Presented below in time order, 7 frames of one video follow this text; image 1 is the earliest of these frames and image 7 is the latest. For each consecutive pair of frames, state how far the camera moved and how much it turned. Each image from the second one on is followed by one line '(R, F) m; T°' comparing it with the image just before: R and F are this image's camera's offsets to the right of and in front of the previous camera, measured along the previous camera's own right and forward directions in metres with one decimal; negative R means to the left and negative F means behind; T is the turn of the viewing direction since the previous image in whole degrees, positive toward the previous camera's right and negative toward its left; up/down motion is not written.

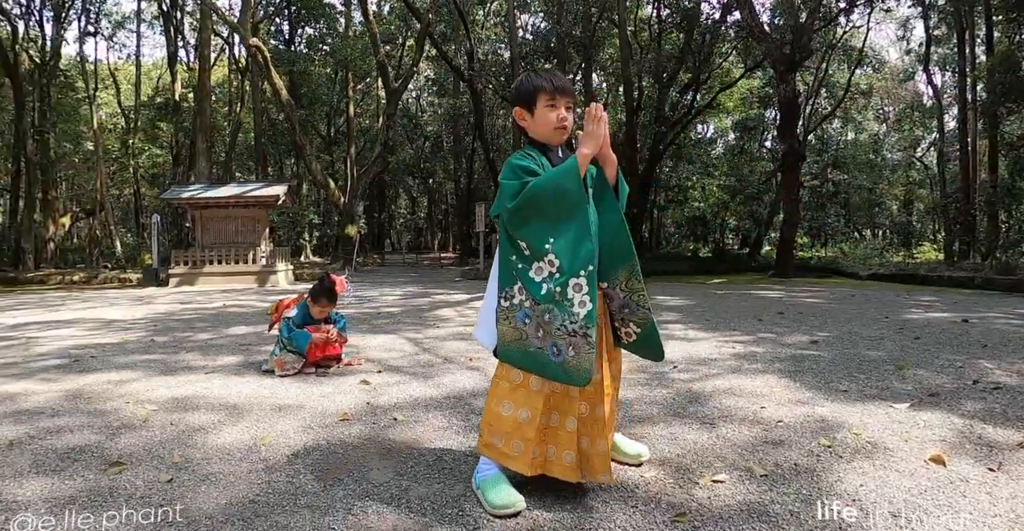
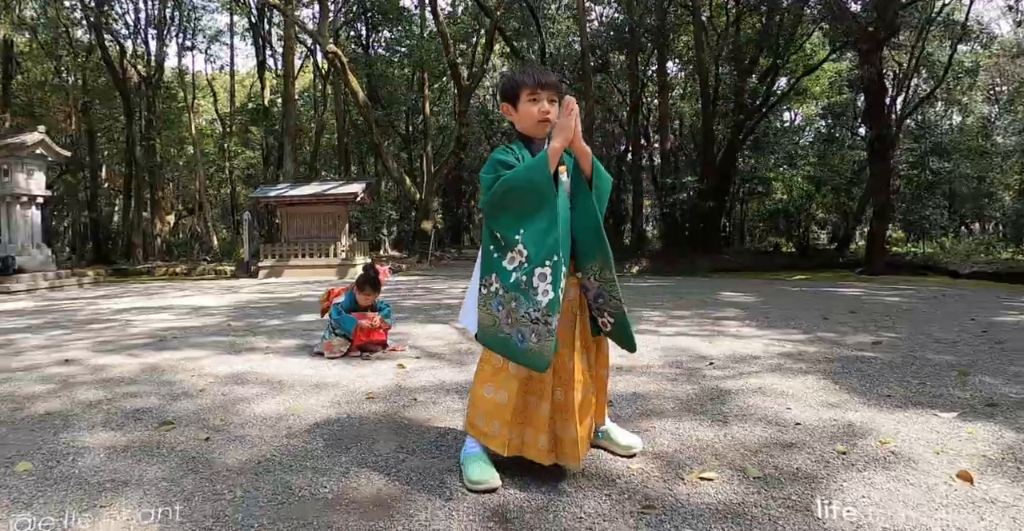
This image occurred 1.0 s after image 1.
(+0.6, 0.0) m; -9°
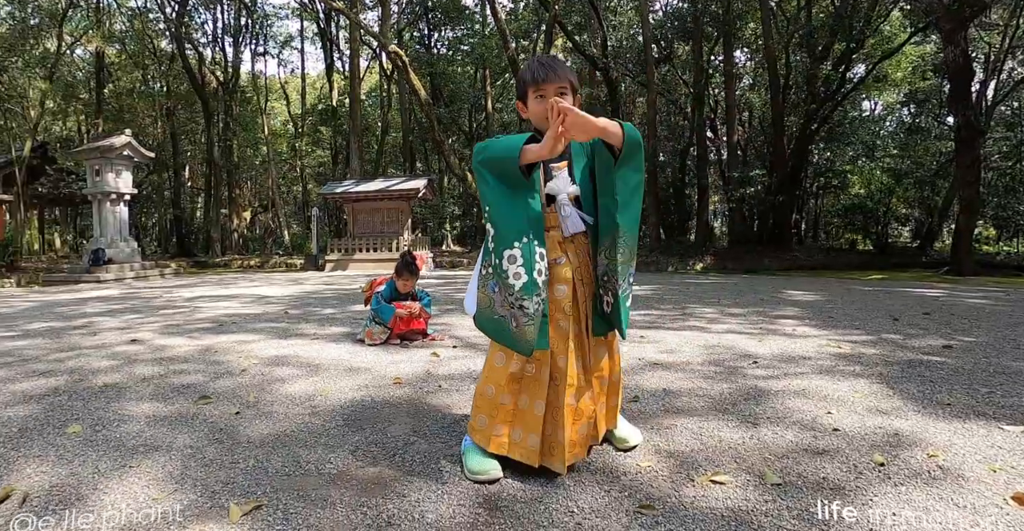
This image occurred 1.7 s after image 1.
(+0.3, +0.1) m; -7°
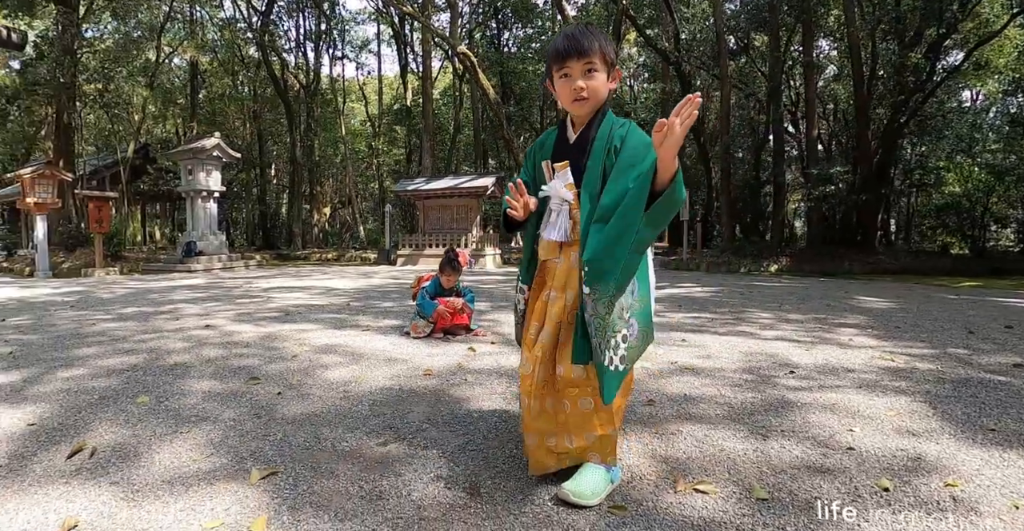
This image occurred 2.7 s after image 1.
(+0.5, -0.1) m; -9°
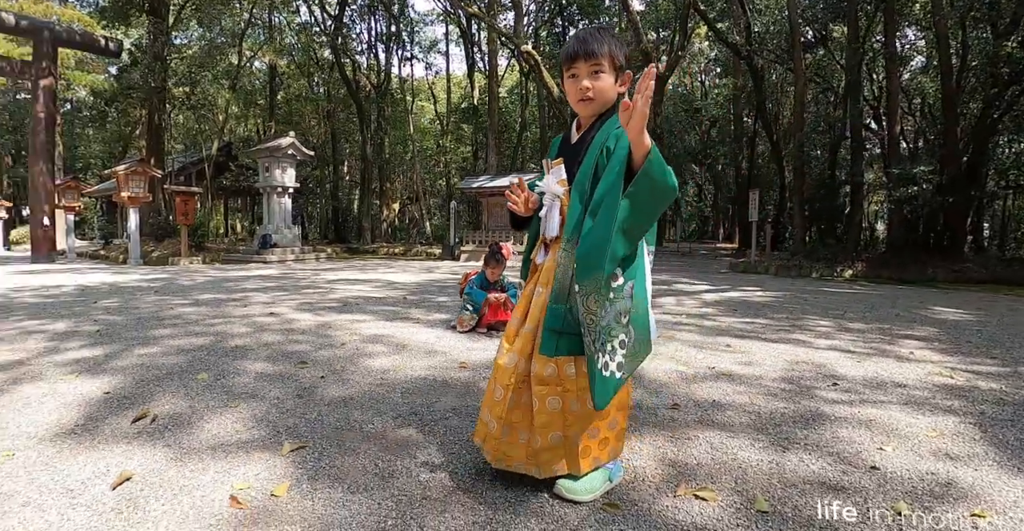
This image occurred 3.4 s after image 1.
(+0.3, -0.1) m; -7°
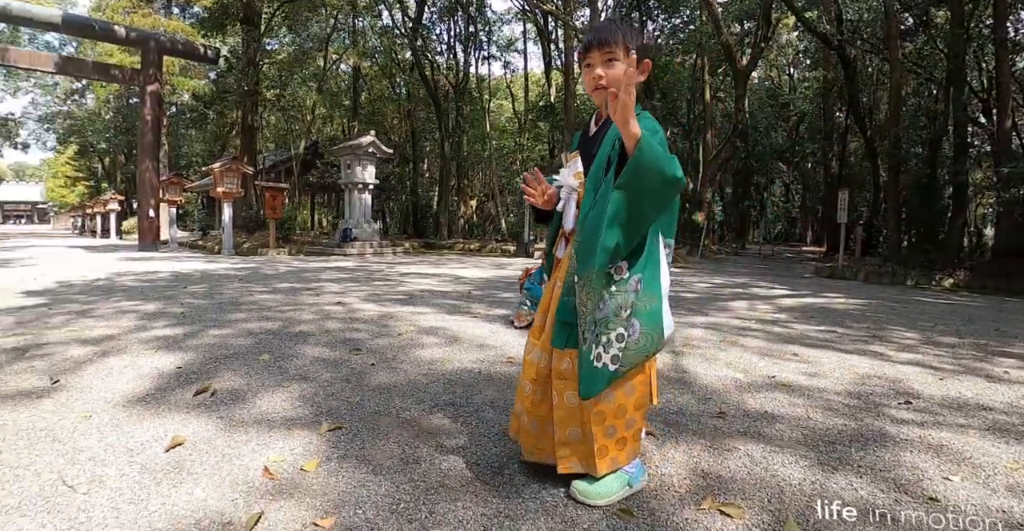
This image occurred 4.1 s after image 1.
(+0.3, 0.0) m; -8°
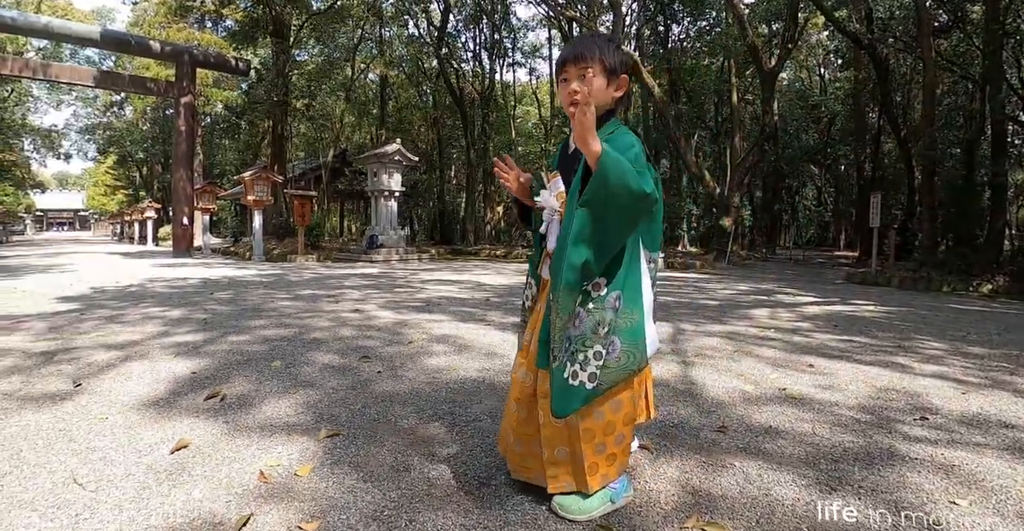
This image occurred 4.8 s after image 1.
(+0.2, 0.0) m; -4°
